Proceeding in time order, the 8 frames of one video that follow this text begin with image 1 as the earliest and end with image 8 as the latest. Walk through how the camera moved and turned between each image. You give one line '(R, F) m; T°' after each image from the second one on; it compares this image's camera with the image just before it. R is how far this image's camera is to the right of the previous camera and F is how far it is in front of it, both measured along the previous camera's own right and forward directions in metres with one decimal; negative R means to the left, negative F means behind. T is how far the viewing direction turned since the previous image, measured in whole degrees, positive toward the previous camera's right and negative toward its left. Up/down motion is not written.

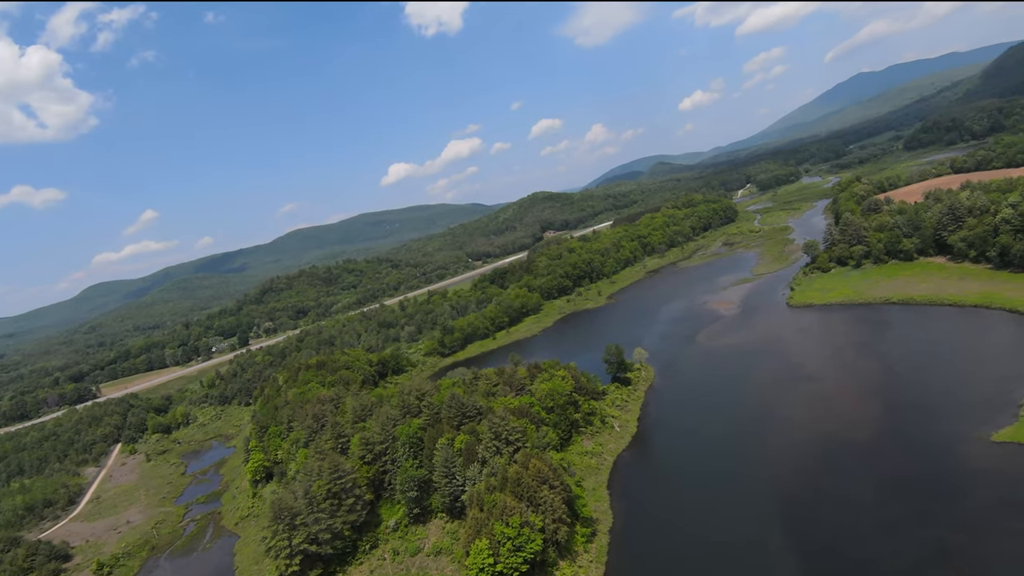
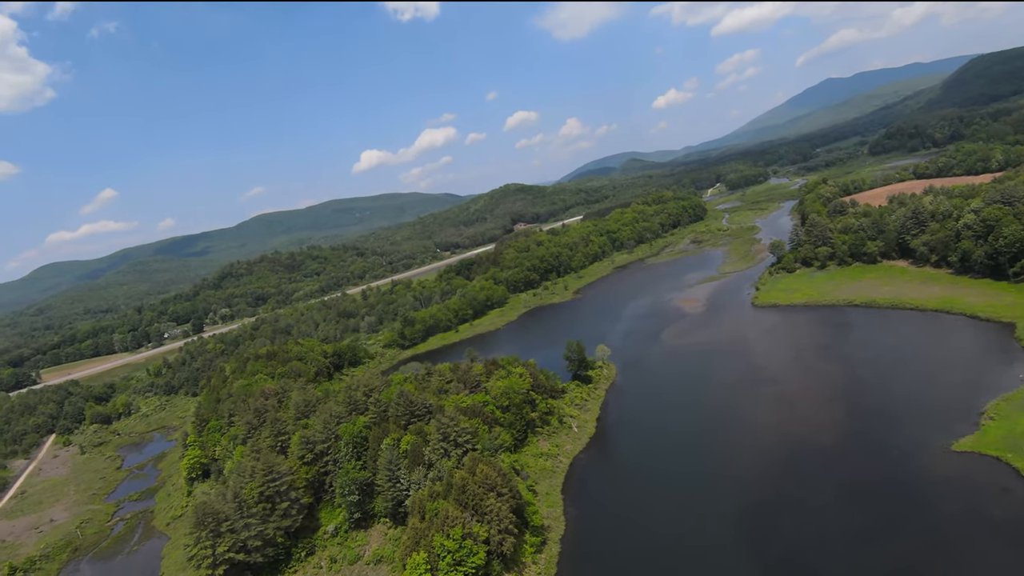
(+1.3, +2.7) m; +3°
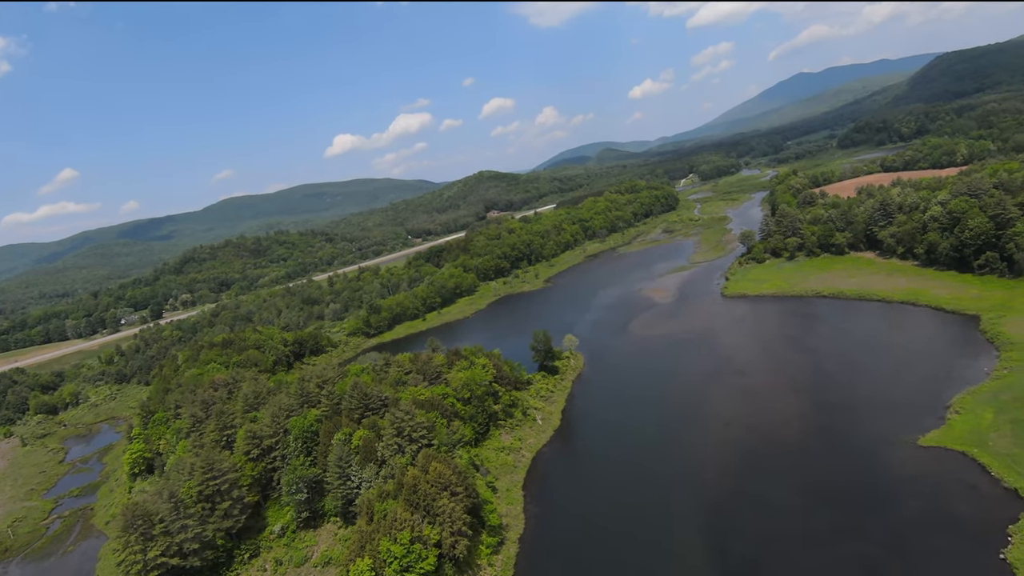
(+1.0, +2.1) m; +3°
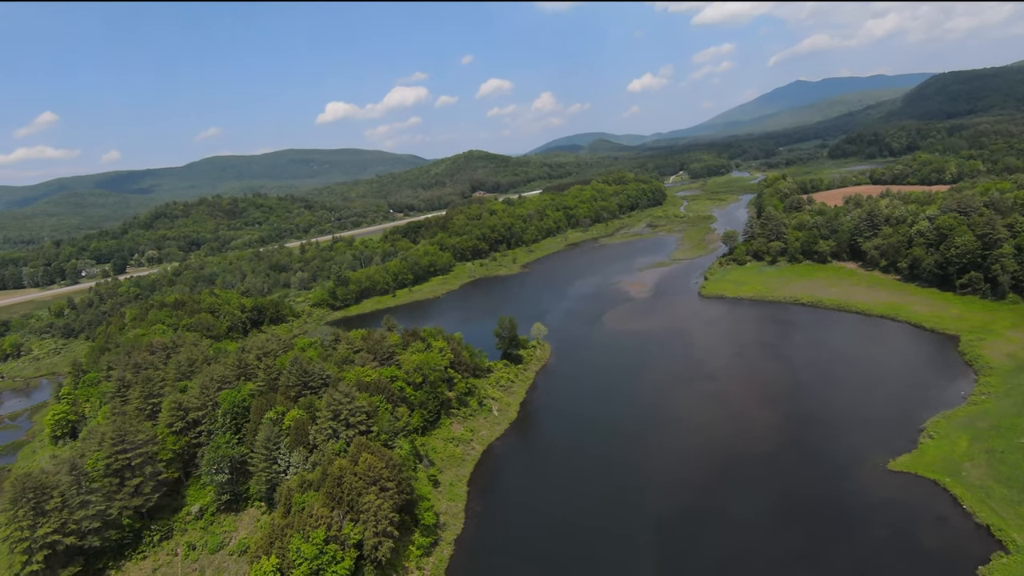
(+1.6, +3.2) m; +2°
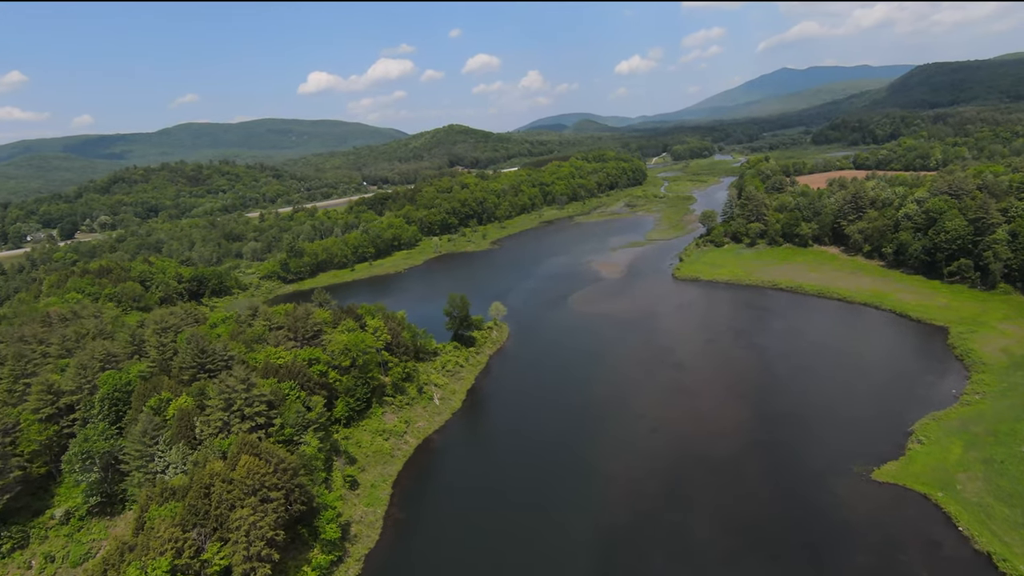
(+2.7, +5.6) m; +2°
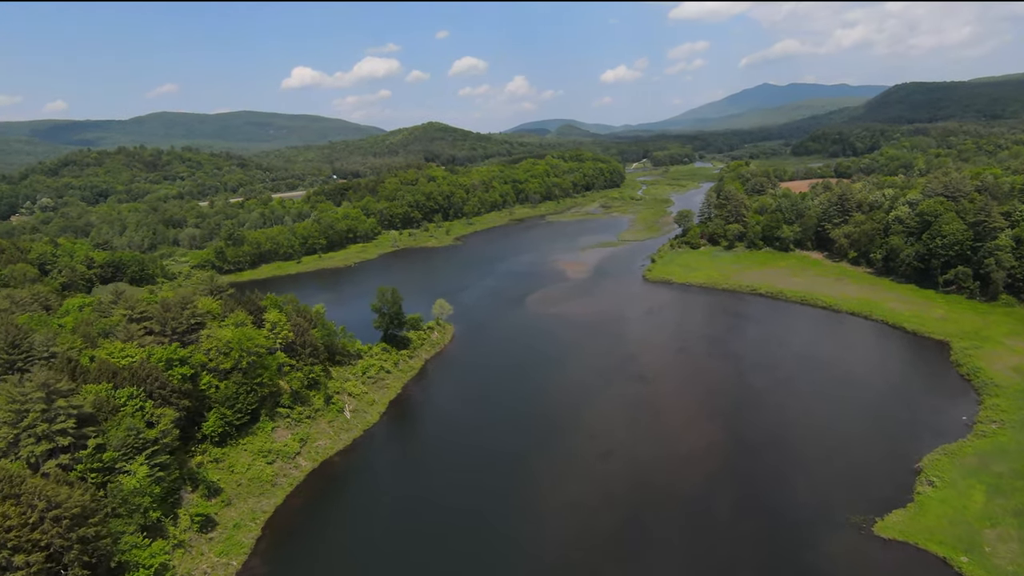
(+3.1, +7.3) m; +2°
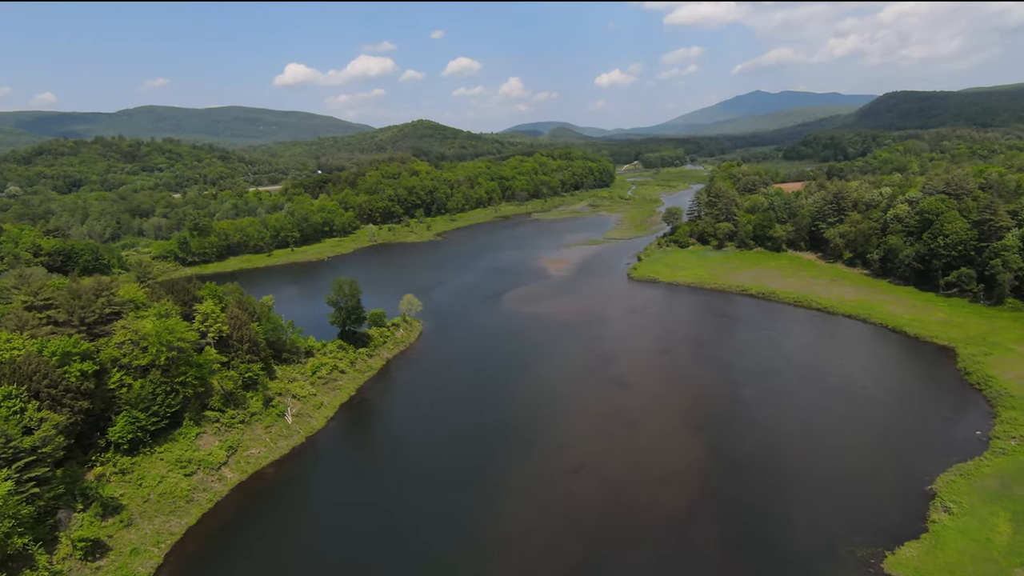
(+1.5, +3.8) m; +1°
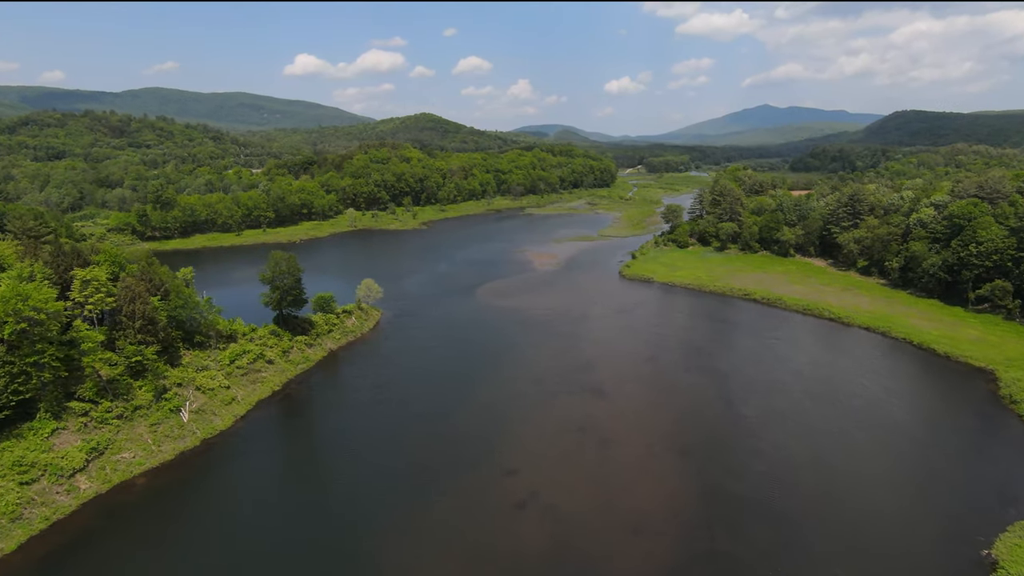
(+2.1, +6.0) m; 0°
